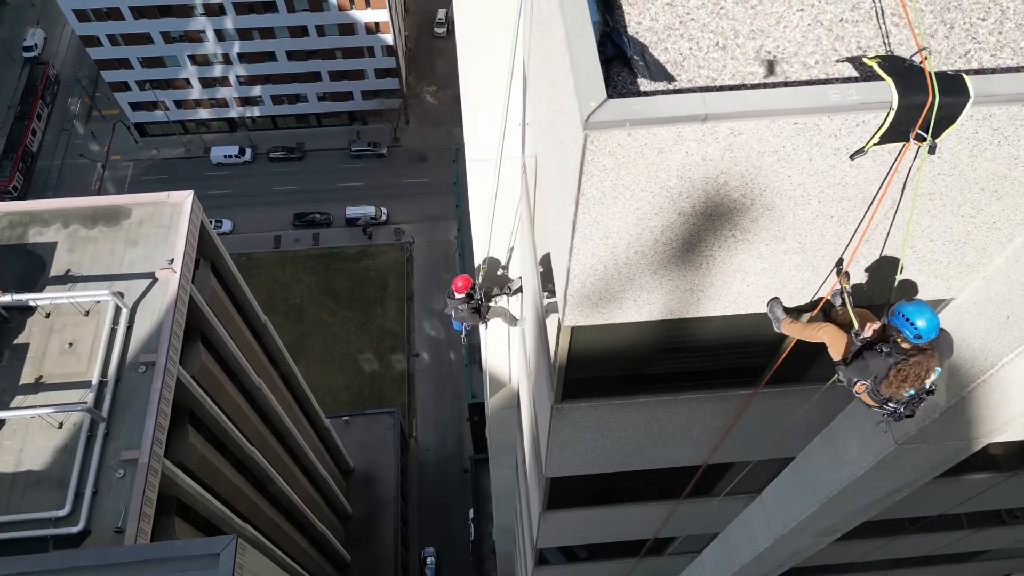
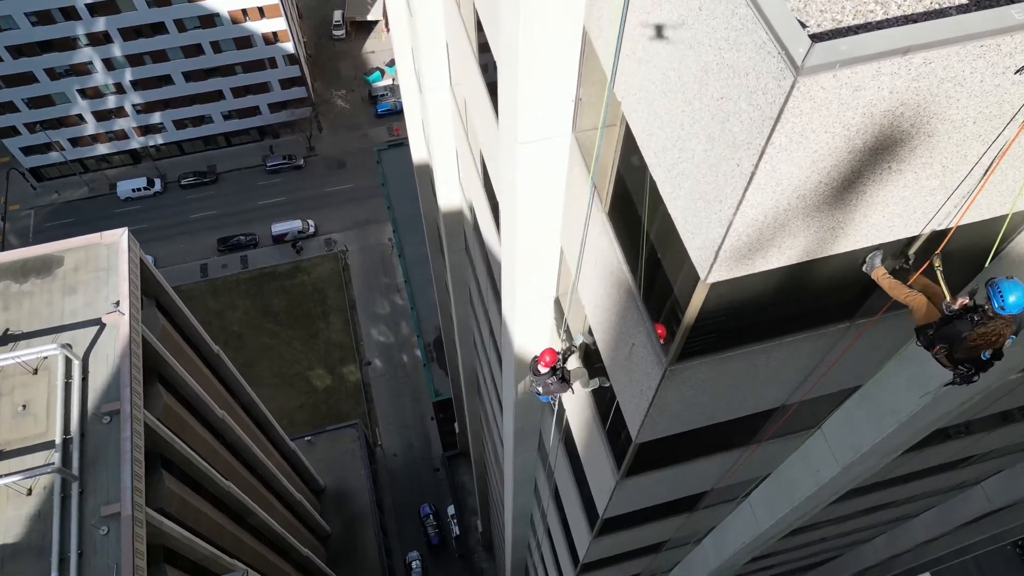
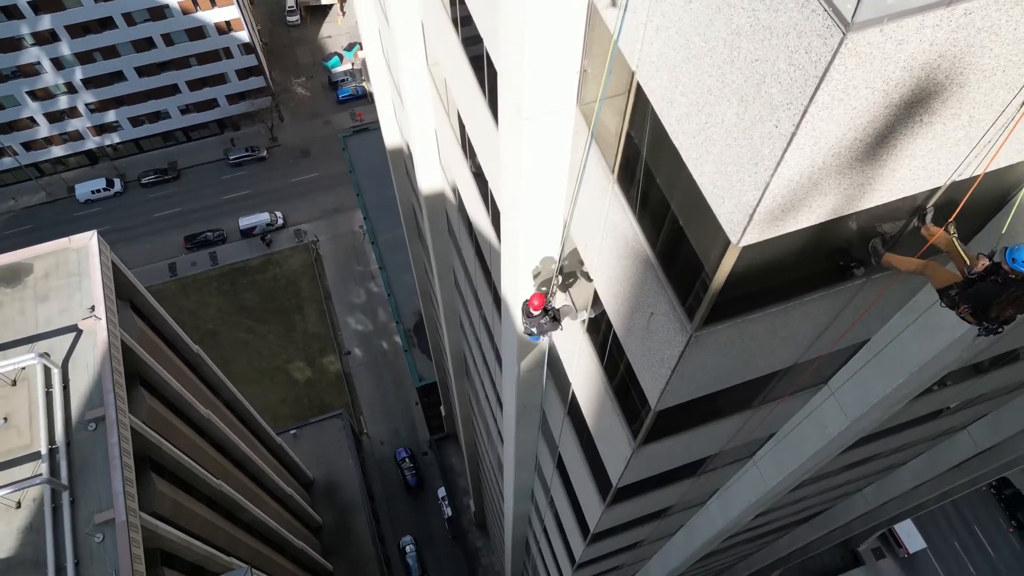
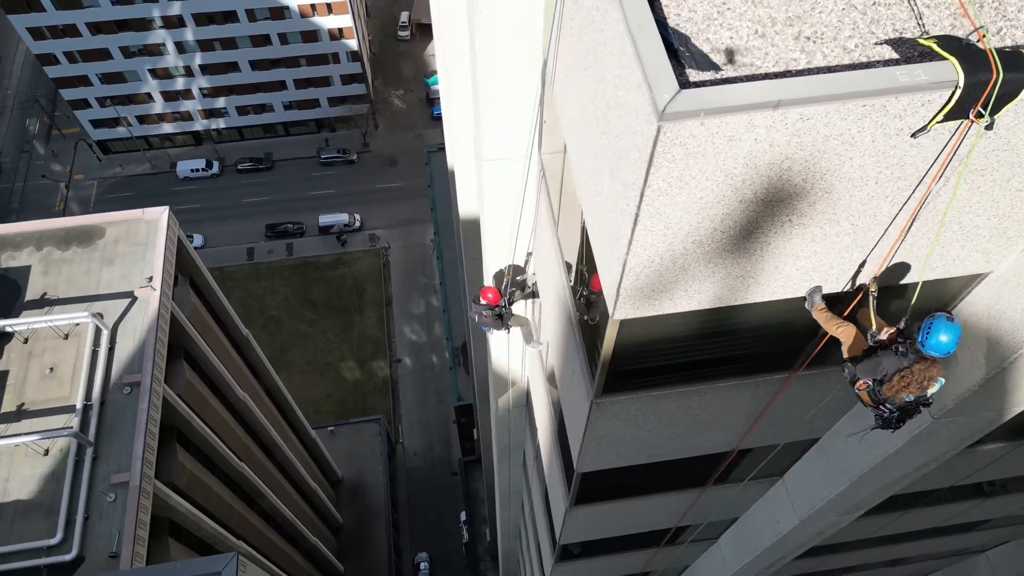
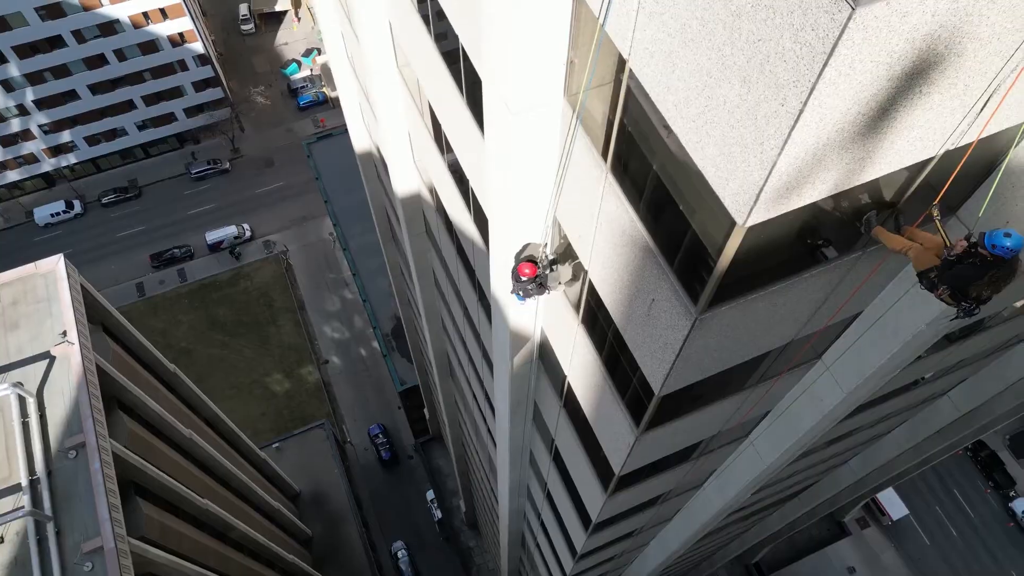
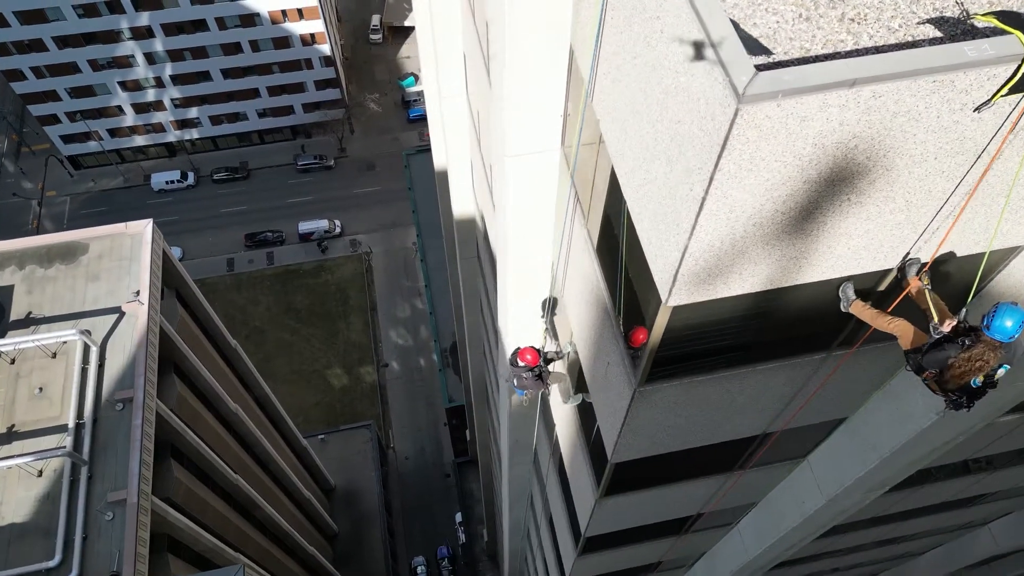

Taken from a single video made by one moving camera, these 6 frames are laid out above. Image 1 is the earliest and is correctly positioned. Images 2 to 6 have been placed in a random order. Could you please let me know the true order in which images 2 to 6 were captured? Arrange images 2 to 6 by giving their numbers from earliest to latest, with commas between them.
4, 6, 2, 3, 5
